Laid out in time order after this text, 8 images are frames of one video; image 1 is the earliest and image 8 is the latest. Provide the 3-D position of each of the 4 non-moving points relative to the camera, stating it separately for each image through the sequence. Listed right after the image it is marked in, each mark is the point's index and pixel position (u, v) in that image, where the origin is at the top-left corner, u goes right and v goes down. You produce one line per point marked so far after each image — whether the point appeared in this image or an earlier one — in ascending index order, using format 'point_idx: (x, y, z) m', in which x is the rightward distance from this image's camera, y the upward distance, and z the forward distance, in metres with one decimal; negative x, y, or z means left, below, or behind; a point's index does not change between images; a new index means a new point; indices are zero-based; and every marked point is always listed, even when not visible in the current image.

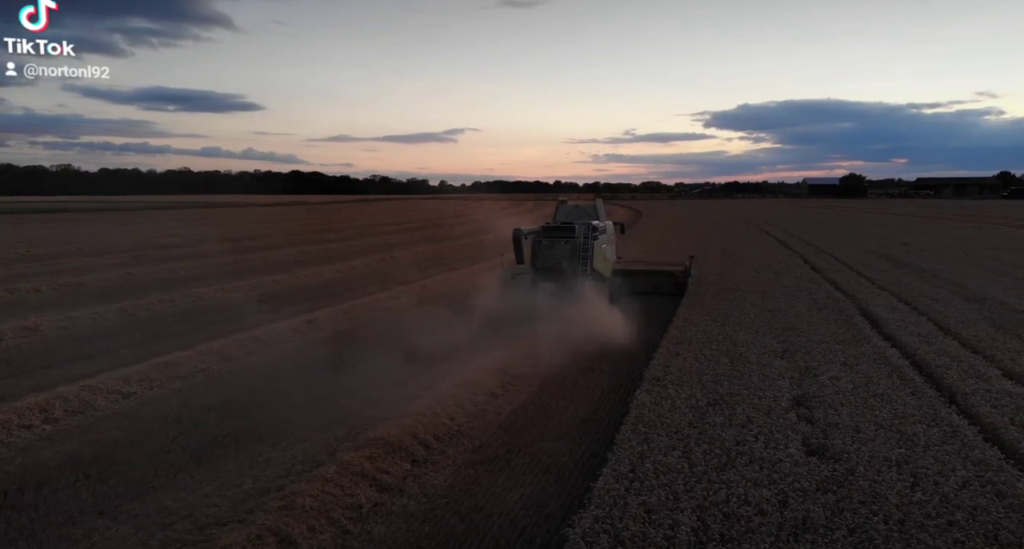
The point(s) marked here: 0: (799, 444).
0: (+2.8, -1.6, +6.6) m
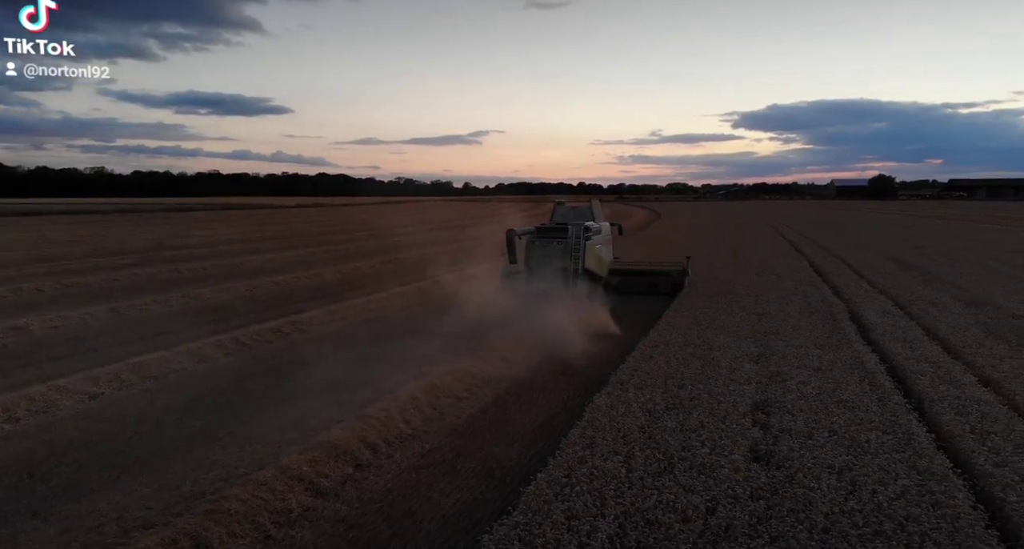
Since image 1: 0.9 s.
0: (+2.2, -1.7, +6.4) m
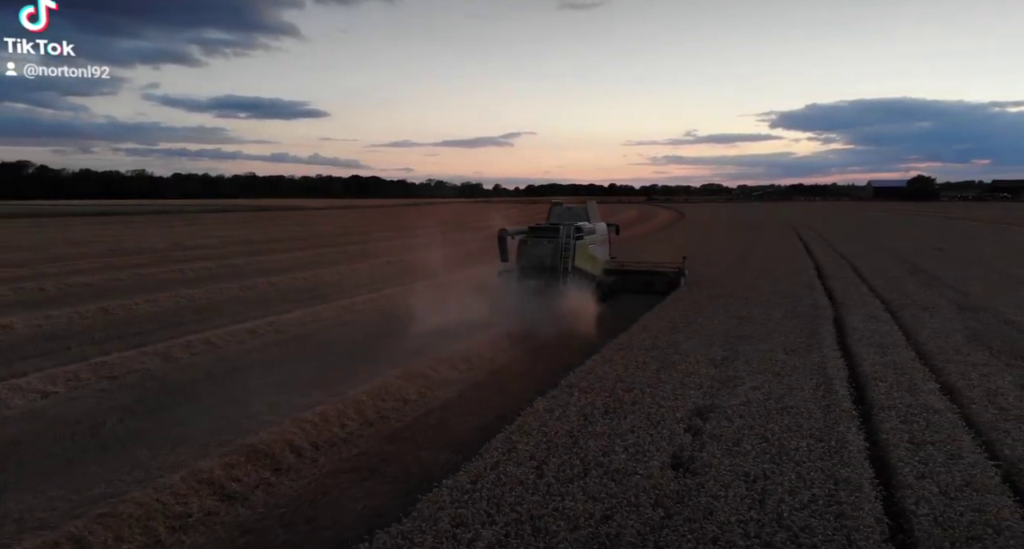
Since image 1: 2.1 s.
0: (+1.4, -1.7, +6.3) m
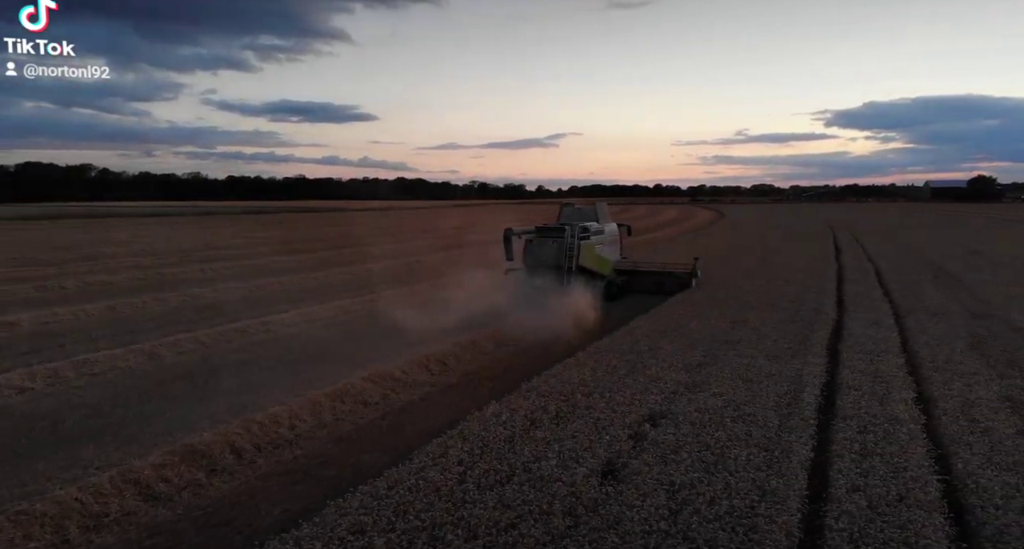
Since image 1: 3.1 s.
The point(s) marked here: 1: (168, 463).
0: (+0.8, -1.7, +6.1) m
1: (-3.3, -1.8, +6.6) m
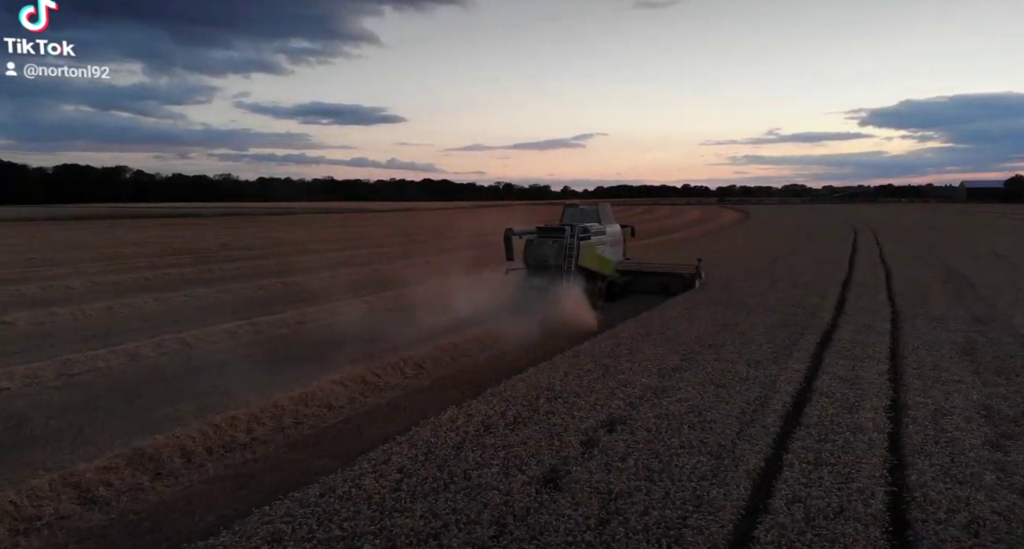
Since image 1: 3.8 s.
0: (+0.2, -1.8, +6.0) m
1: (-3.9, -1.9, +6.5) m
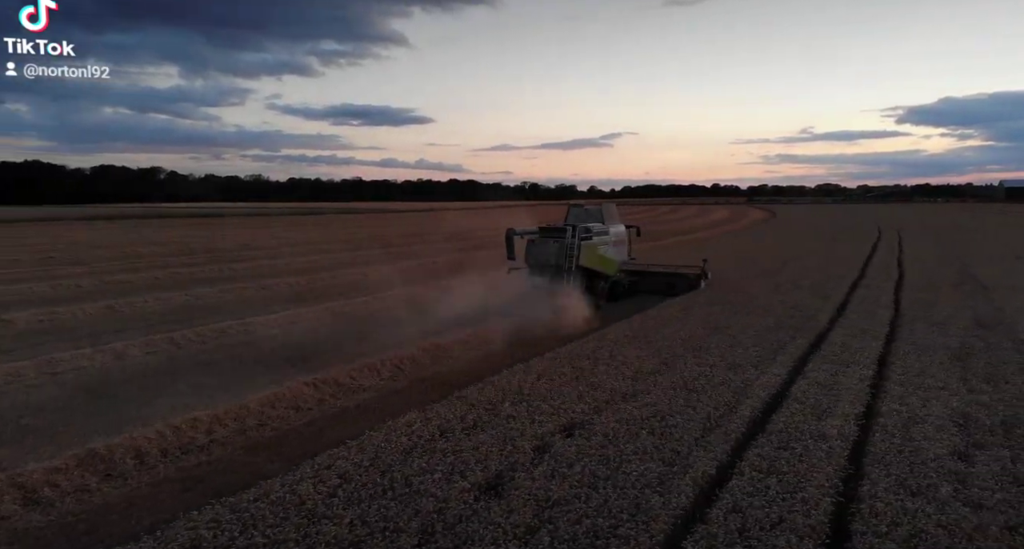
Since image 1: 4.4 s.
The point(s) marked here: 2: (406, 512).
0: (-0.3, -1.8, +6.0) m
1: (-4.3, -1.9, +6.6) m
2: (-0.8, -1.8, +5.2) m
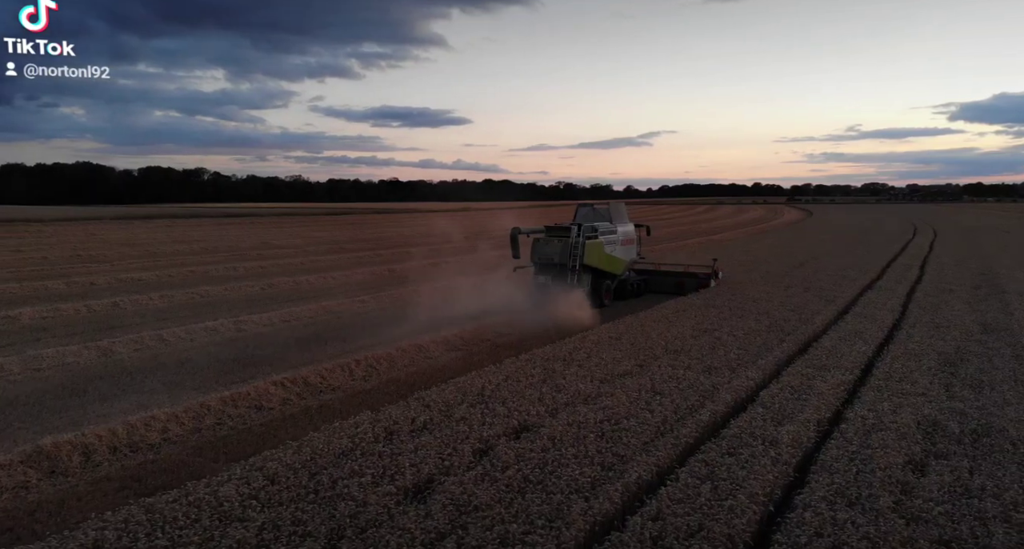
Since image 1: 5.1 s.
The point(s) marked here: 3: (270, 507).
0: (-0.9, -1.8, +5.9) m
1: (-4.9, -1.9, +6.6) m
2: (-1.4, -1.8, +5.2) m
3: (-1.9, -1.8, +5.3) m
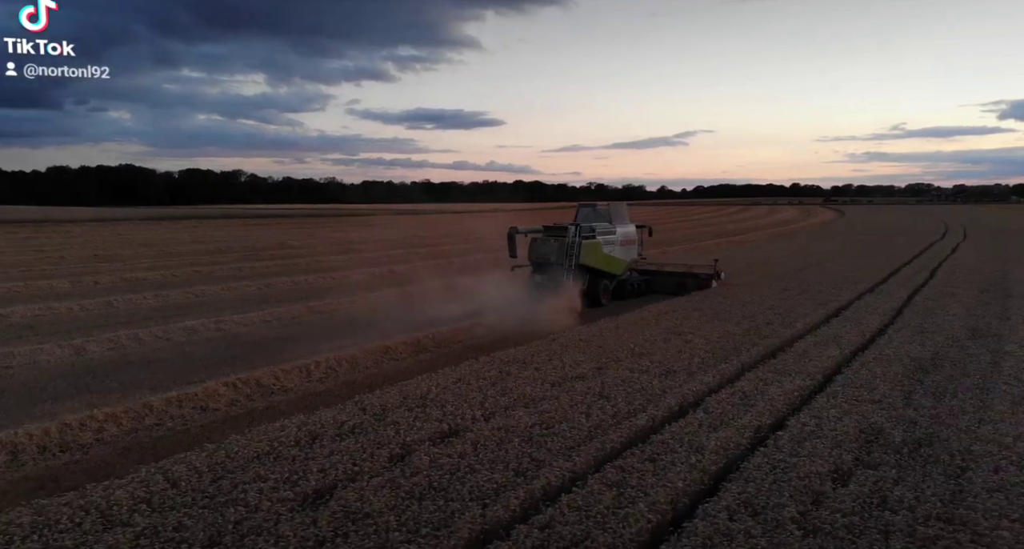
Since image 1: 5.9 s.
0: (-1.7, -1.8, +5.9) m
1: (-5.8, -1.9, +6.7) m
2: (-2.3, -1.8, +5.1) m
3: (-2.7, -1.8, +5.3) m
